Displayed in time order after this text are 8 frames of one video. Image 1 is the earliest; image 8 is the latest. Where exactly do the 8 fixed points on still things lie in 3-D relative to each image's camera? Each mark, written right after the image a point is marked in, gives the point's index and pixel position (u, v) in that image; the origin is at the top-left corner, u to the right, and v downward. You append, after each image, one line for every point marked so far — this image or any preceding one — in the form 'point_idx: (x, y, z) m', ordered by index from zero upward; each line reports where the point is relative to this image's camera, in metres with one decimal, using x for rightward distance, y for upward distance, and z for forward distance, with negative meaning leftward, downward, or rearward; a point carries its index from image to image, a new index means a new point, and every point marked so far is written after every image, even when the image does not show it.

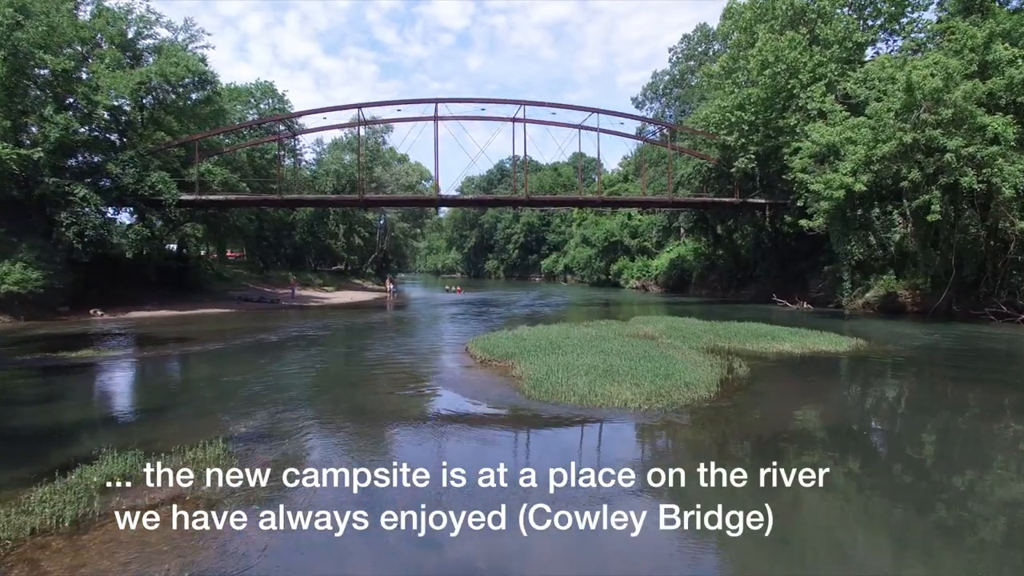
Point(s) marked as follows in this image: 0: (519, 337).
0: (+0.2, -1.5, +17.7) m
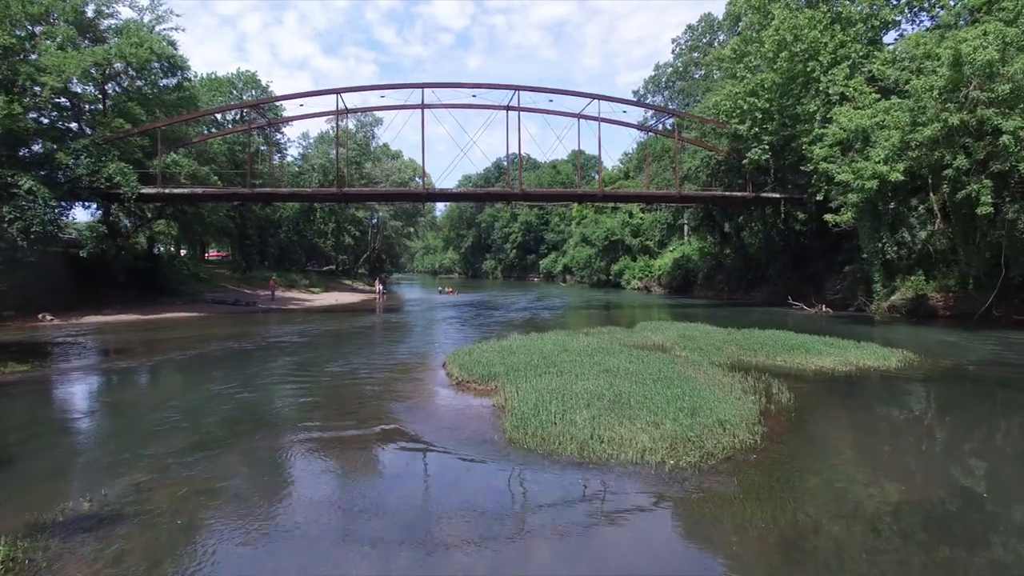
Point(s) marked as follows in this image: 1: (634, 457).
0: (-0.1, -1.6, +15.0) m
1: (+1.5, -2.1, +7.3) m
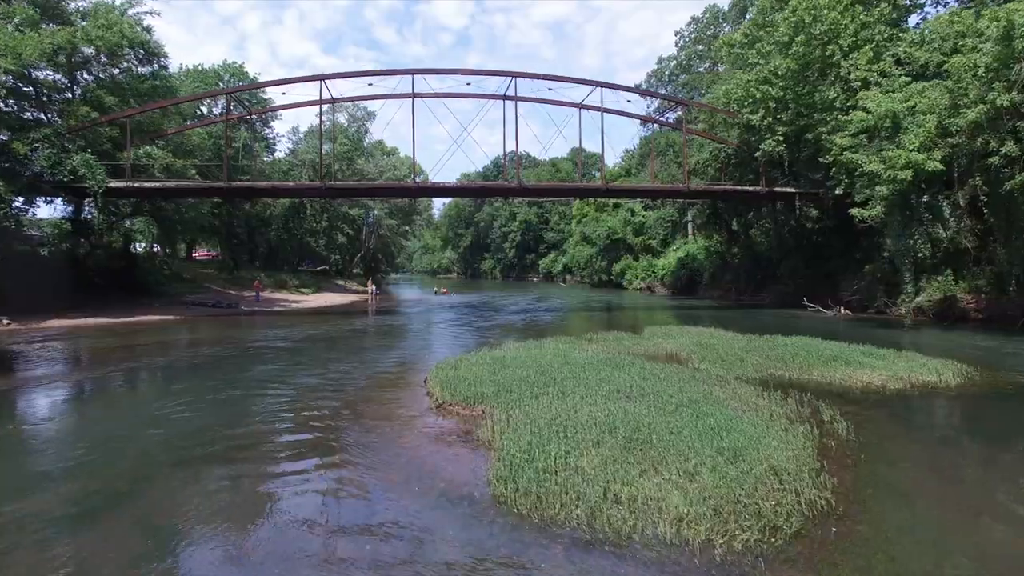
0: (-0.3, -1.7, +12.9) m
1: (+1.4, -2.2, +5.2) m
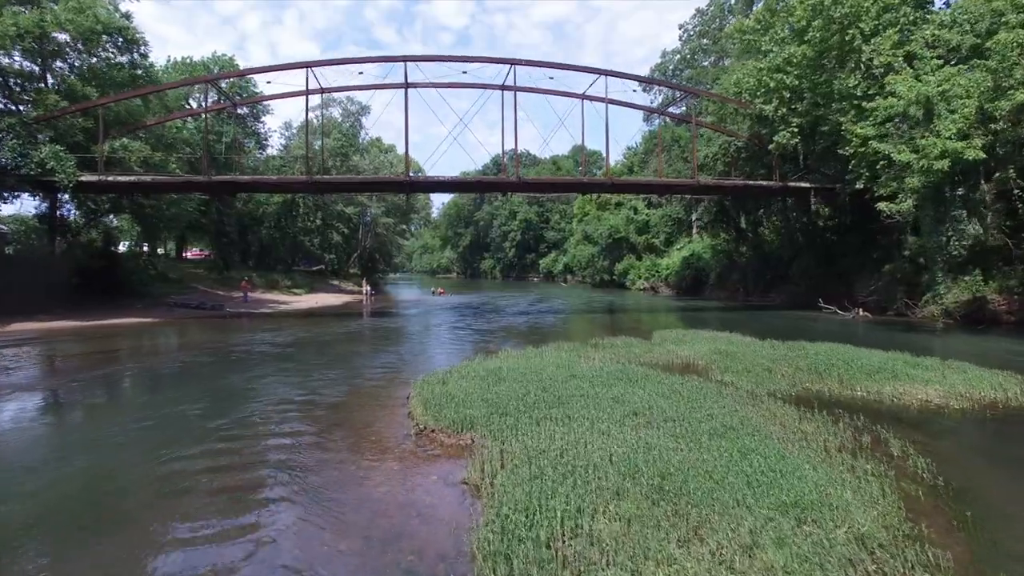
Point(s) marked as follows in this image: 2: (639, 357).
0: (-0.3, -1.7, +11.3) m
1: (+1.3, -2.2, +3.5) m
2: (+3.3, -1.8, +15.0) m
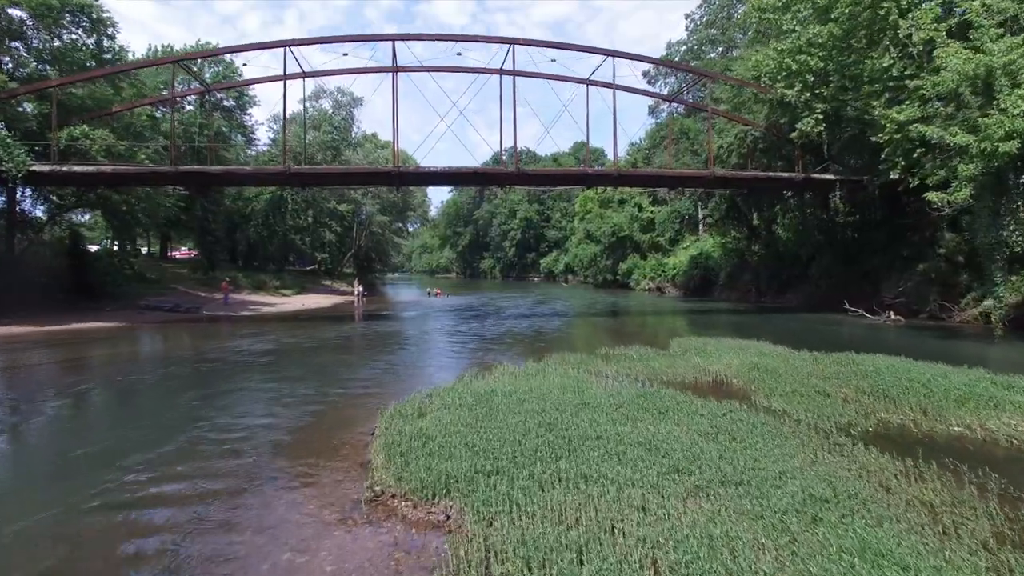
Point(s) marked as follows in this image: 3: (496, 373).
0: (-0.4, -1.8, +8.9) m
1: (+1.2, -2.2, +1.1) m
2: (+3.2, -1.8, +12.6) m
3: (-0.3, -1.8, +12.4) m
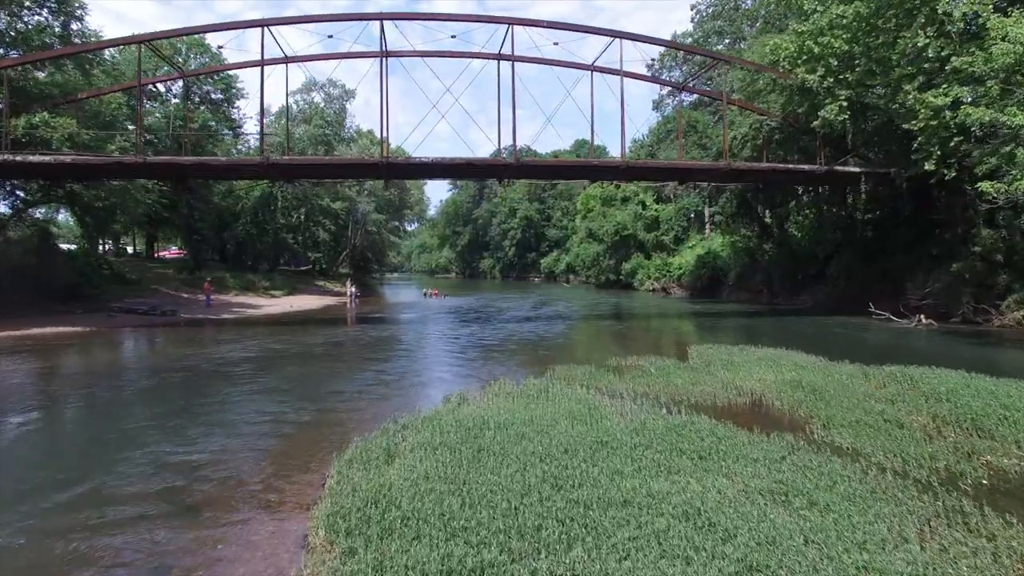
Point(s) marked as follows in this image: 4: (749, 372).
0: (-0.5, -1.8, +6.8) m
1: (+1.2, -2.3, -0.9) m
2: (+3.2, -1.9, +10.6) m
3: (-0.4, -1.9, +10.4) m
4: (+5.1, -1.8, +12.7) m
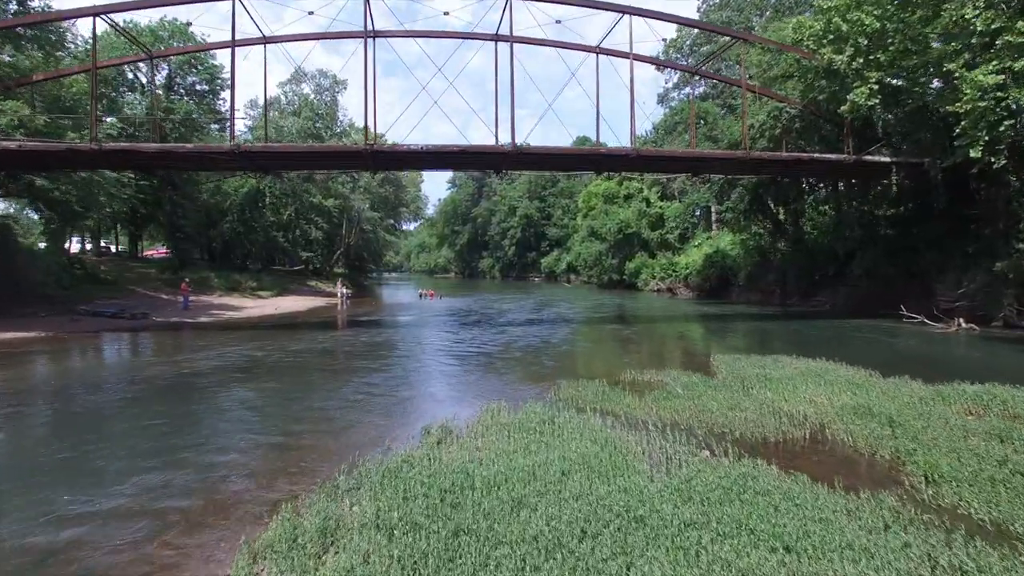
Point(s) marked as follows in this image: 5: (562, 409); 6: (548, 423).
0: (-0.5, -1.9, +4.7) m
1: (+1.1, -2.4, -3.1) m
2: (+3.1, -1.9, +8.4) m
3: (-0.4, -1.9, +8.2) m
4: (+5.1, -1.8, +10.6) m
5: (+0.7, -1.9, +9.3) m
6: (+0.4, -1.8, +8.3) m
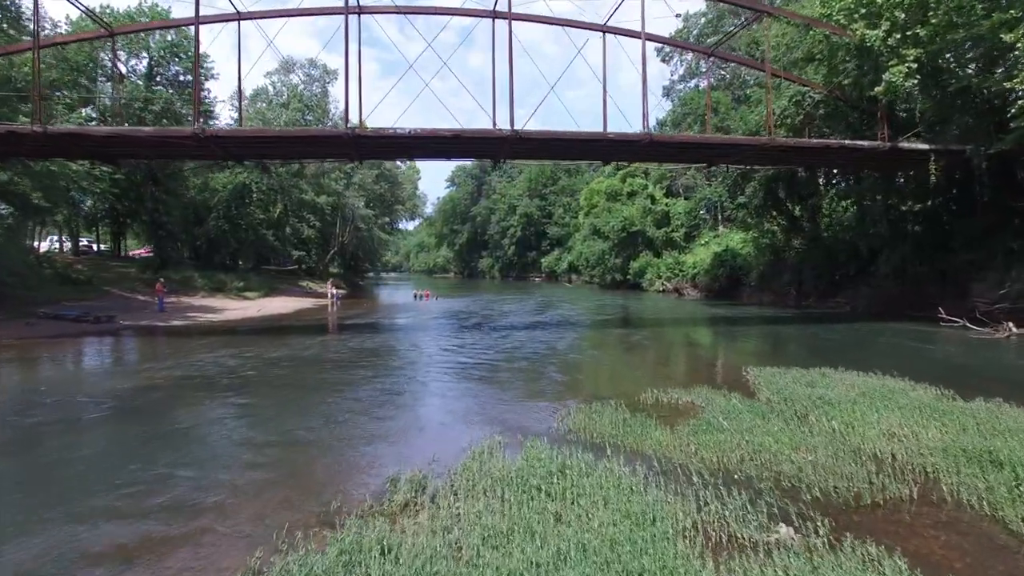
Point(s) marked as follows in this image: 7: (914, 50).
0: (-0.6, -1.9, +2.5) m
1: (+1.1, -2.4, -5.3) m
2: (+3.1, -2.0, +6.2) m
3: (-0.5, -1.9, +6.0) m
4: (+5.0, -1.8, +8.4) m
5: (+0.6, -1.9, +7.1) m
6: (+0.4, -1.9, +6.1) m
7: (+13.4, +7.9, +19.6) m
